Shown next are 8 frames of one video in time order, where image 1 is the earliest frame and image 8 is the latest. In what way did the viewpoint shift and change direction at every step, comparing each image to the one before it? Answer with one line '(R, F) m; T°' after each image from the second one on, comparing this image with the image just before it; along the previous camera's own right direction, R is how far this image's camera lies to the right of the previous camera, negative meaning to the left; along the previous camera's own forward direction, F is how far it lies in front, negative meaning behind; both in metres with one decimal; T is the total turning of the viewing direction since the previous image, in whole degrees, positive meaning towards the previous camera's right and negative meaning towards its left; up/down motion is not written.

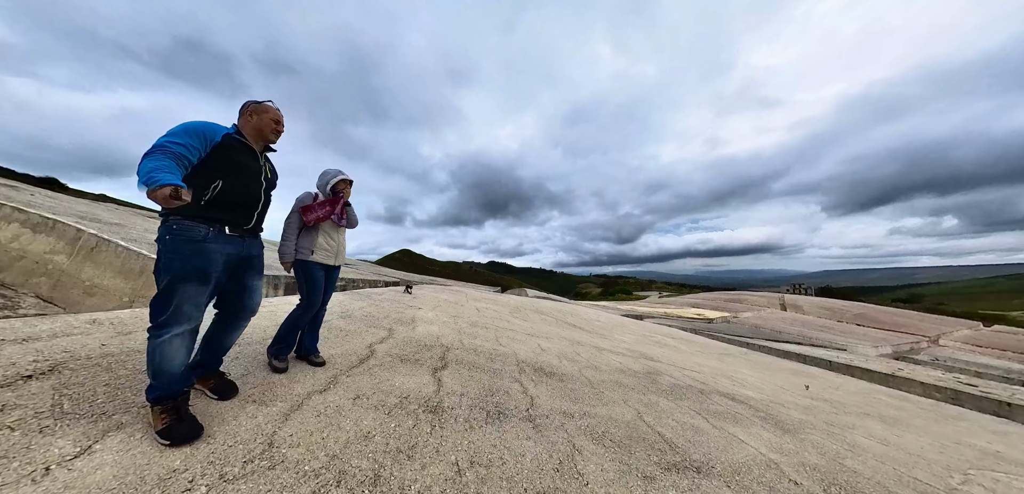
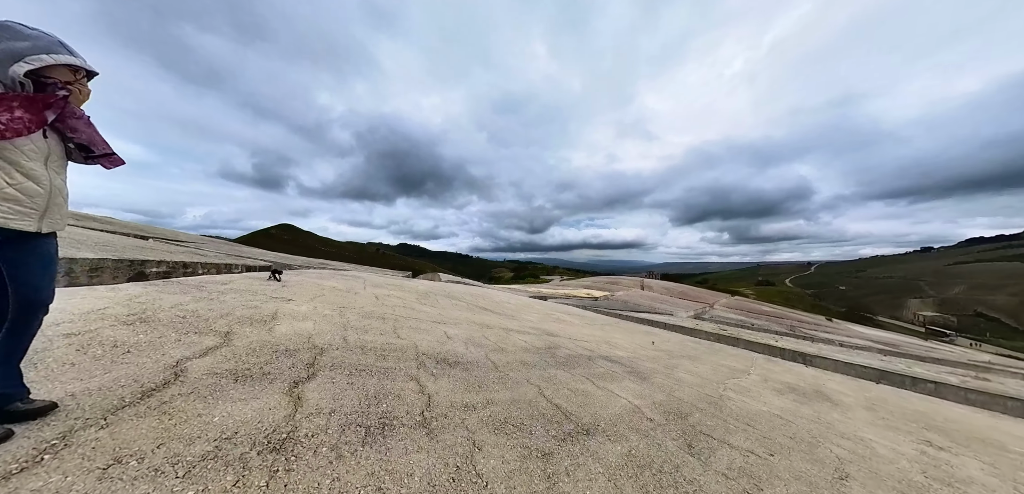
(+0.1, +0.2) m; +18°
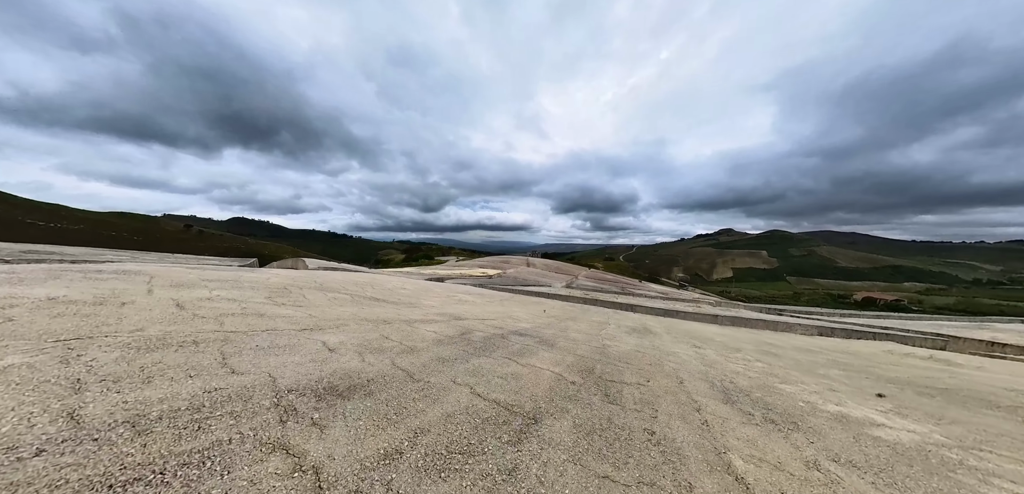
(-0.2, +0.5) m; +24°
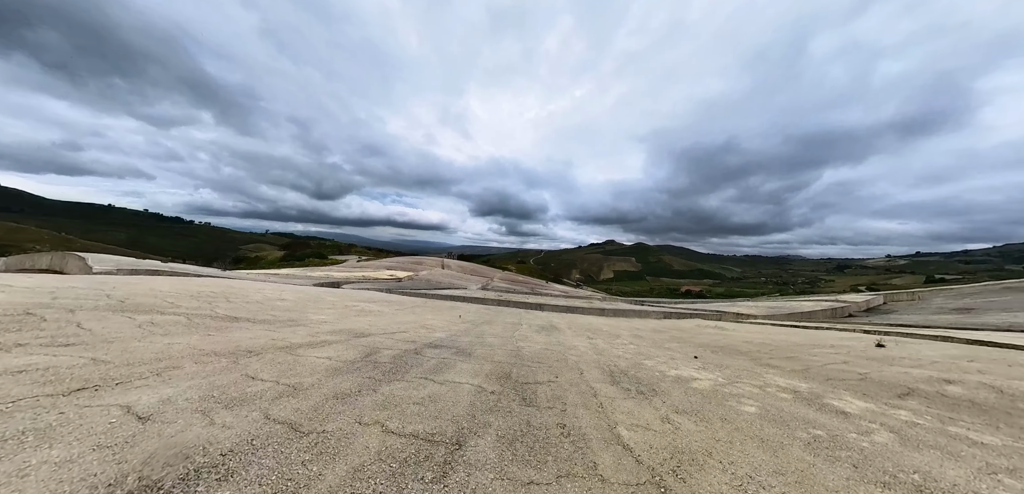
(-0.1, +0.2) m; +18°
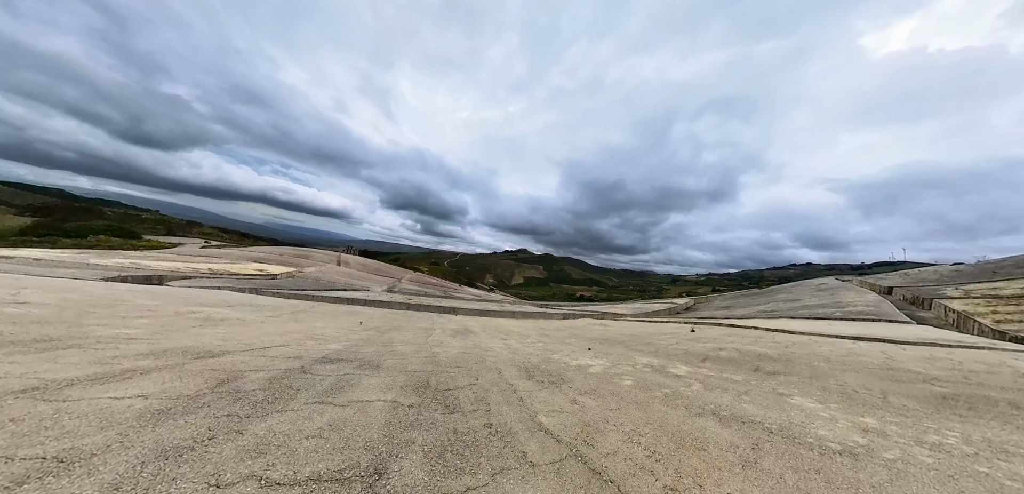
(-0.1, +0.1) m; +17°
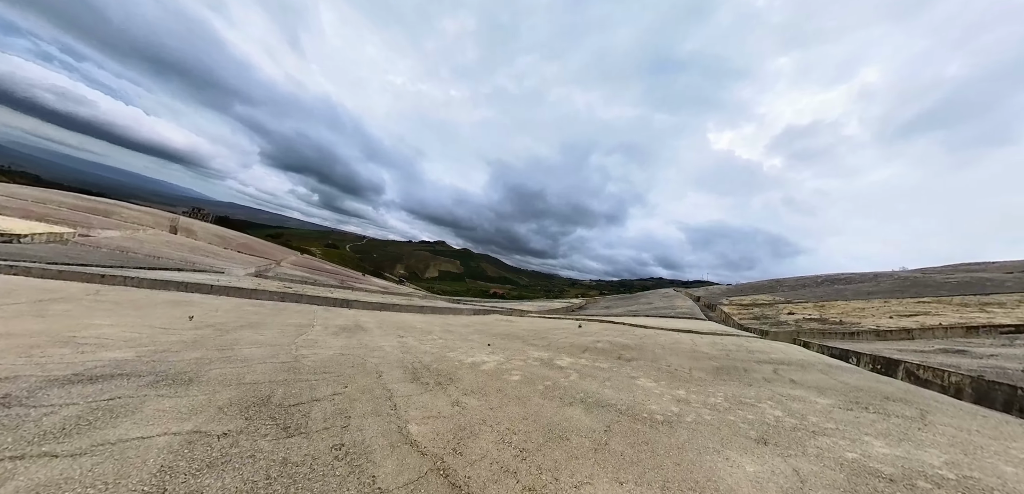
(+0.3, +0.1) m; +17°
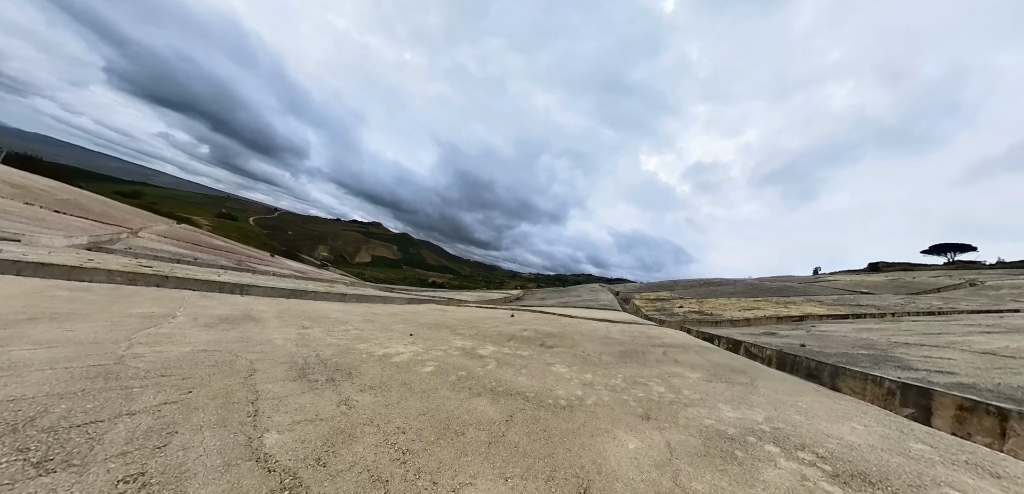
(+0.4, +0.2) m; +13°
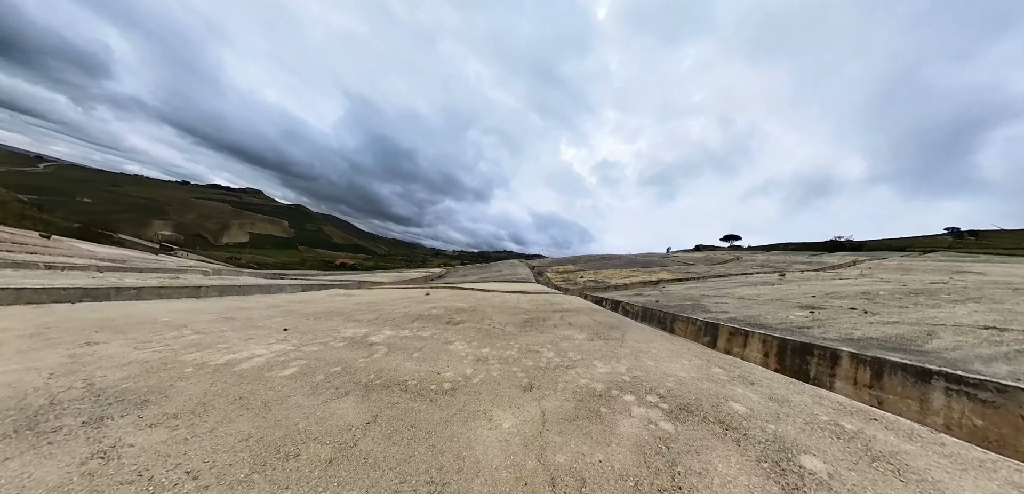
(+0.5, +0.5) m; +18°
